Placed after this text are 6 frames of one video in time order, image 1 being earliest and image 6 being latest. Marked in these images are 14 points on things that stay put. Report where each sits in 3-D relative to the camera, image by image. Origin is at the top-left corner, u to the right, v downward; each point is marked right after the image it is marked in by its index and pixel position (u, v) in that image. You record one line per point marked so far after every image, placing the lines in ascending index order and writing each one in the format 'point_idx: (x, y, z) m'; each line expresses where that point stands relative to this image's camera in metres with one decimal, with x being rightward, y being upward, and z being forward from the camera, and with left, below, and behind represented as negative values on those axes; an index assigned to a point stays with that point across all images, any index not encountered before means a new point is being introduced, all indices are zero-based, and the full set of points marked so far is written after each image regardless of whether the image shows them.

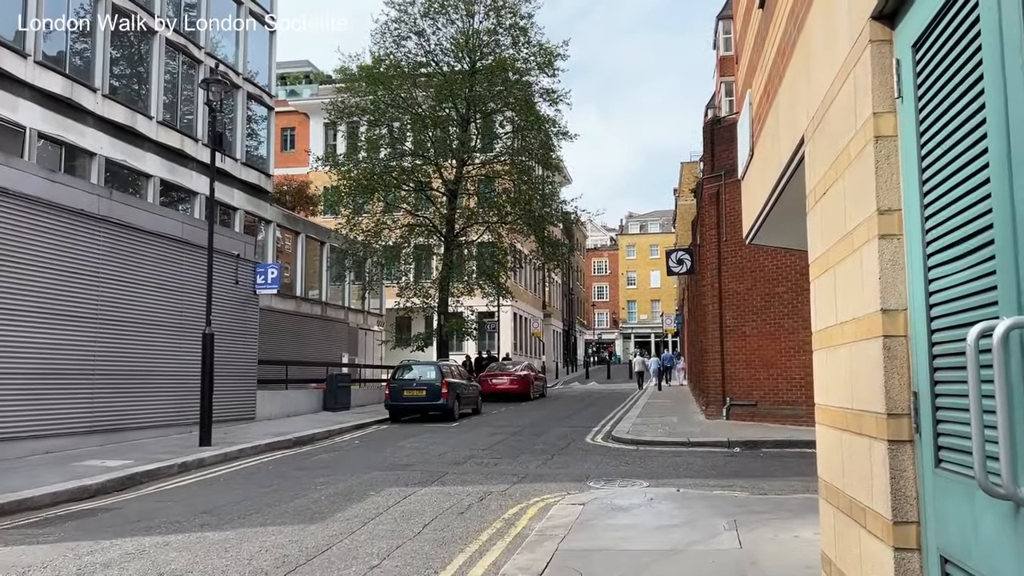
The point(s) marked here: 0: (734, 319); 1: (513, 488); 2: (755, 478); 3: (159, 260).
0: (+4.8, -0.7, +17.6) m
1: (0.0, -2.3, +9.6) m
2: (+3.1, -2.4, +10.5) m
3: (-6.4, +0.5, +14.9) m
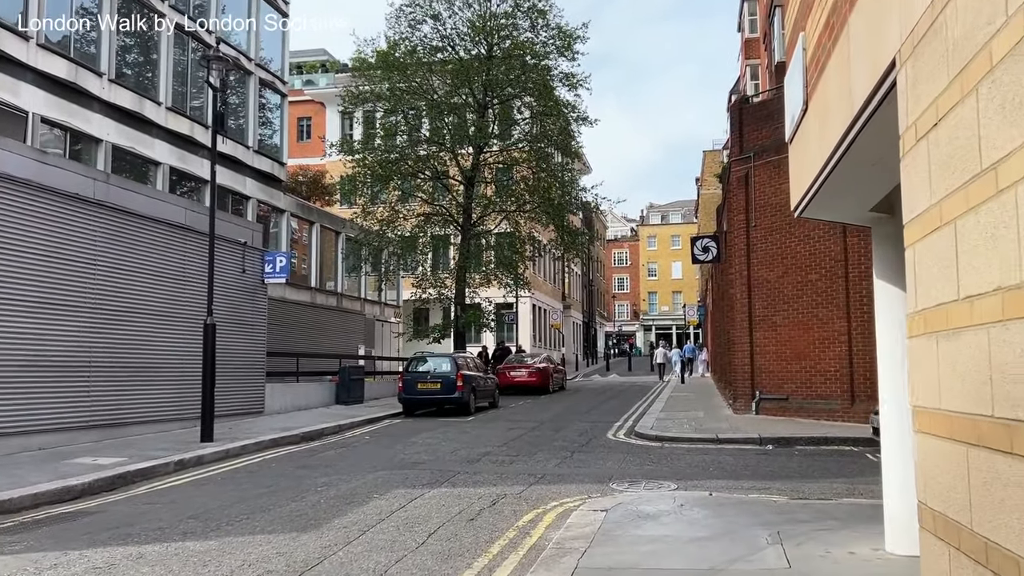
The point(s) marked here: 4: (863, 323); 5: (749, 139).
0: (+5.1, -0.4, +16.7) m
1: (+0.2, -2.2, +8.8) m
2: (+3.3, -2.3, +9.7) m
3: (-6.1, +0.7, +14.2) m
4: (+6.4, -0.6, +15.1) m
5: (+5.0, +3.1, +17.4) m
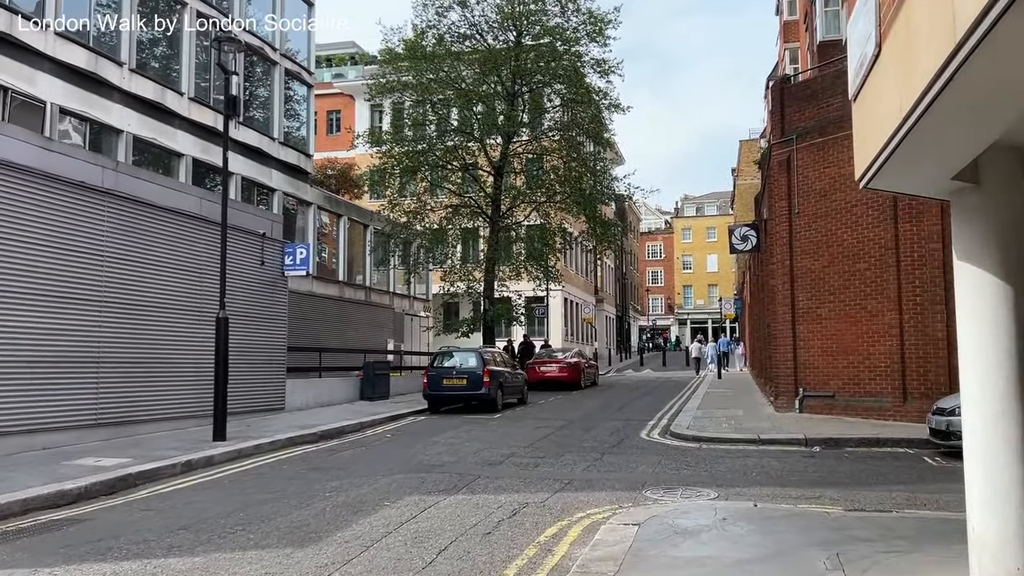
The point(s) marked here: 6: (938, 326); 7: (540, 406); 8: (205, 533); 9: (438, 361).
0: (+5.7, -0.2, +15.7) m
1: (+0.4, -2.1, +8.0) m
2: (+3.6, -2.1, +8.8) m
3: (-5.6, +0.8, +13.7) m
4: (+6.9, -0.5, +14.1) m
5: (+5.6, +3.3, +16.4) m
6: (+7.1, -0.7, +13.8) m
7: (+0.7, -2.9, +19.9) m
8: (-2.5, -2.0, +6.7) m
9: (-1.7, -1.6, +18.5) m
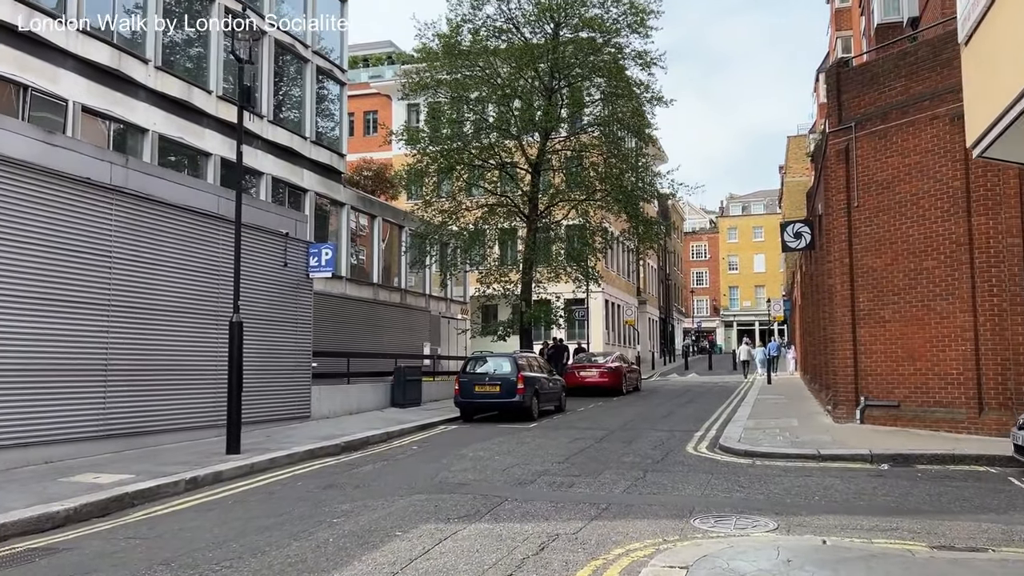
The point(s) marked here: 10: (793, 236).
0: (+6.3, -0.2, +14.5) m
1: (+0.6, -2.1, +7.1) m
2: (+3.8, -2.1, +7.7) m
3: (-5.1, +0.8, +13.0) m
4: (+7.4, -0.5, +12.7) m
5: (+6.2, +3.3, +15.2) m
6: (+7.7, -0.6, +12.5) m
7: (+1.5, -2.9, +18.9) m
8: (-2.3, -2.0, +5.9) m
9: (-0.9, -1.7, +17.6) m
10: (+6.0, +1.1, +17.7) m
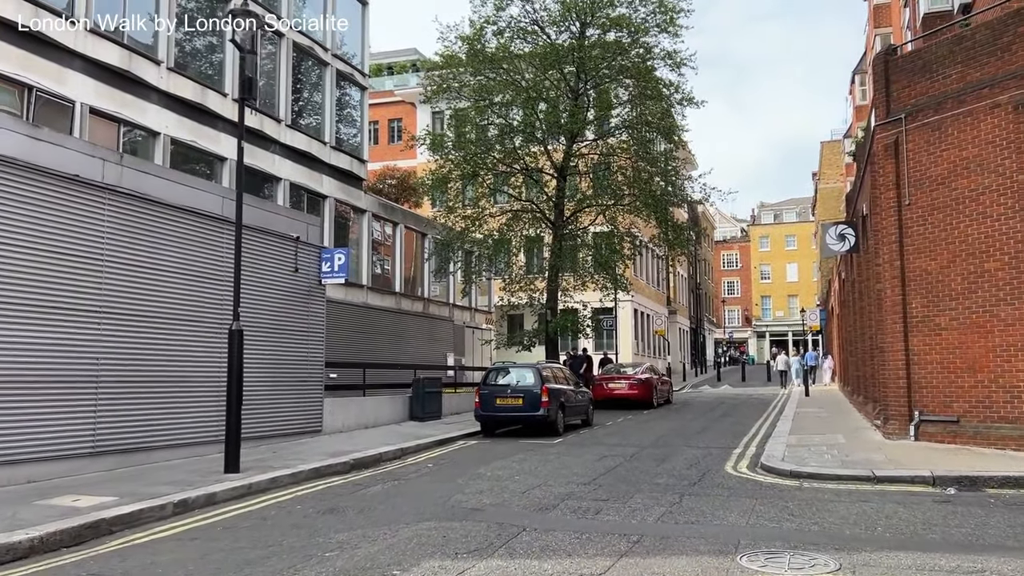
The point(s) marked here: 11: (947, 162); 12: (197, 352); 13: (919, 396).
0: (+6.7, -0.3, +13.3) m
1: (+0.8, -2.1, +6.1) m
2: (+4.0, -2.1, +6.6) m
3: (-4.8, +0.7, +12.3) m
4: (+7.7, -0.5, +11.5) m
5: (+6.6, +3.2, +14.0) m
6: (+8.0, -0.7, +11.3) m
7: (+2.1, -3.0, +17.9) m
8: (-2.2, -2.0, +5.0) m
9: (-0.4, -1.8, +16.6) m
10: (+6.5, +1.0, +16.5) m
11: (+6.9, +2.0, +13.1) m
12: (-4.7, -1.0, +12.3) m
13: (+6.6, -1.8, +13.3) m
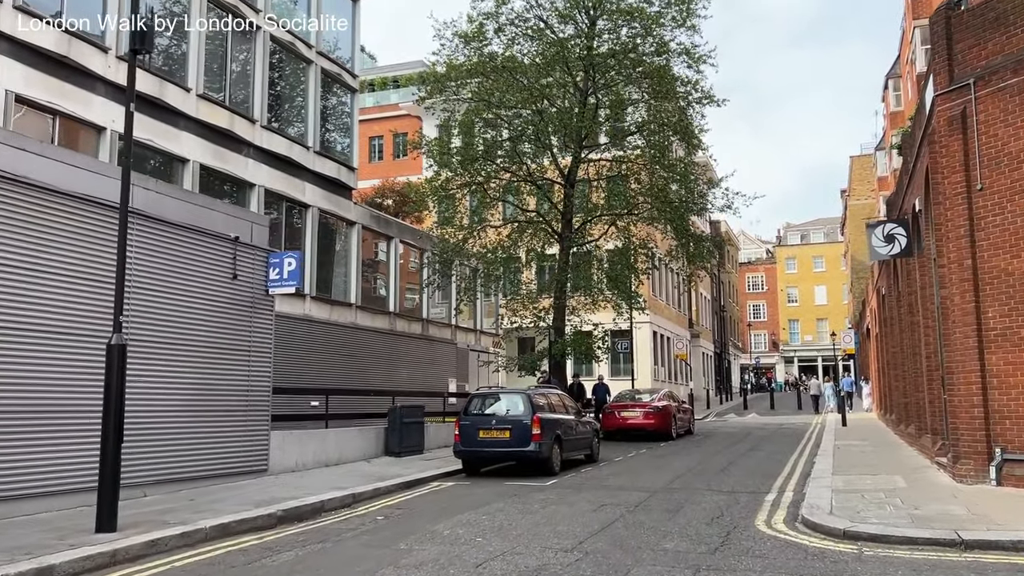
0: (+6.4, -0.4, +10.6) m
1: (+0.3, -1.9, +3.5) m
2: (+3.5, -2.0, +3.9) m
3: (-5.1, +0.6, +9.9) m
4: (+7.4, -0.5, +8.8) m
5: (+6.3, +3.1, +11.5) m
6: (+7.6, -0.7, +8.5) m
7: (+1.9, -3.3, +15.2) m
8: (-2.8, -1.8, +2.5) m
9: (-0.6, -2.0, +14.1) m
10: (+6.3, +0.8, +13.9) m
11: (+6.5, +2.0, +10.4) m
12: (-5.0, -1.1, +9.9) m
13: (+6.3, -1.8, +10.6) m
